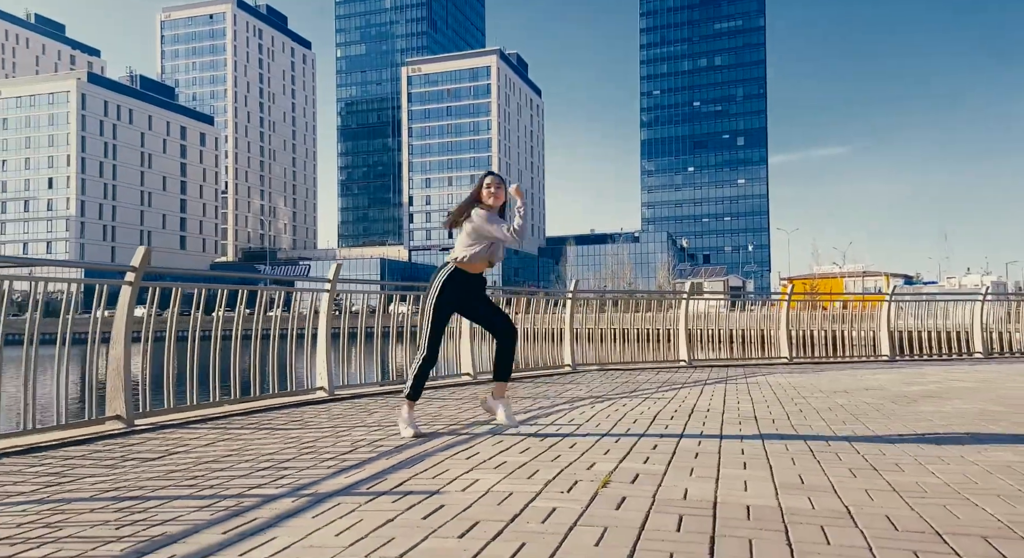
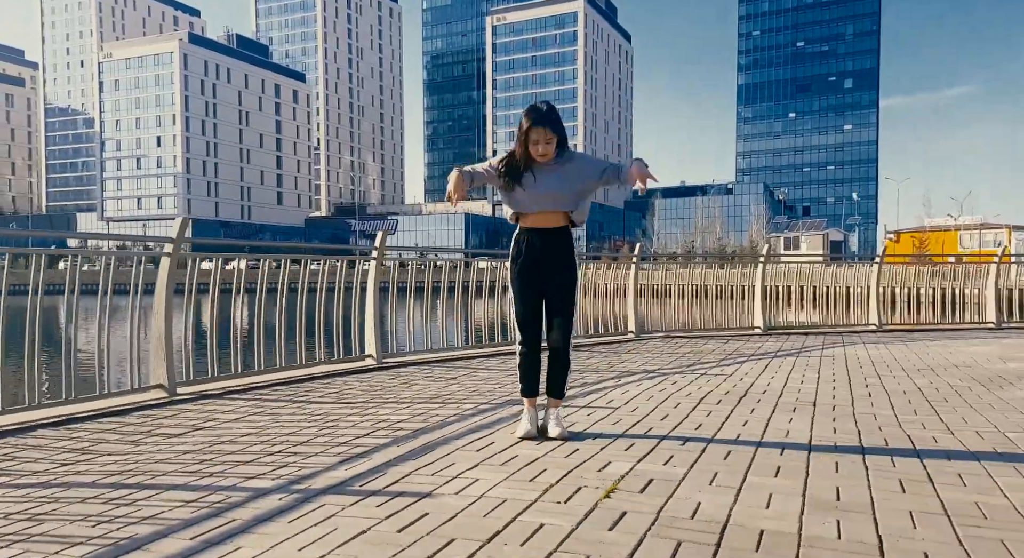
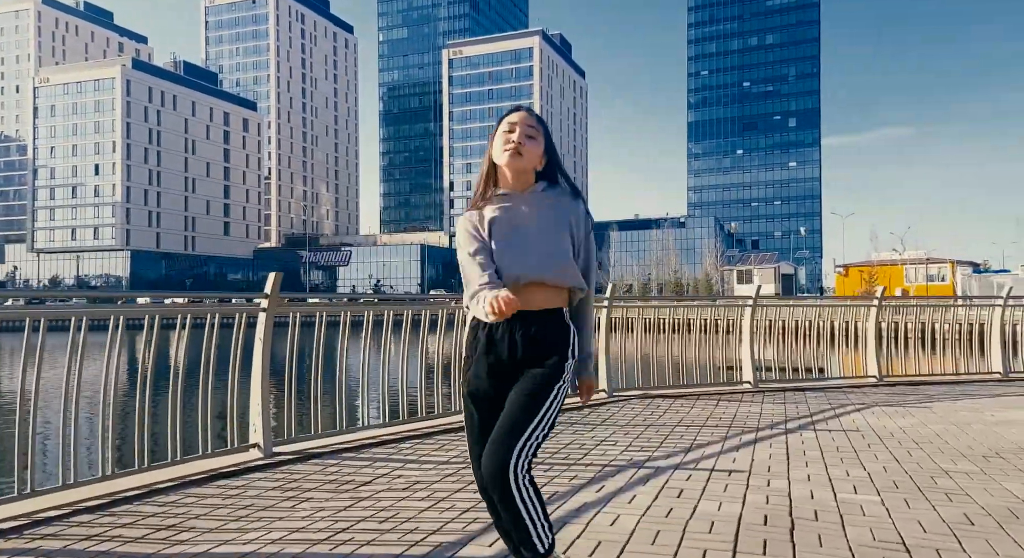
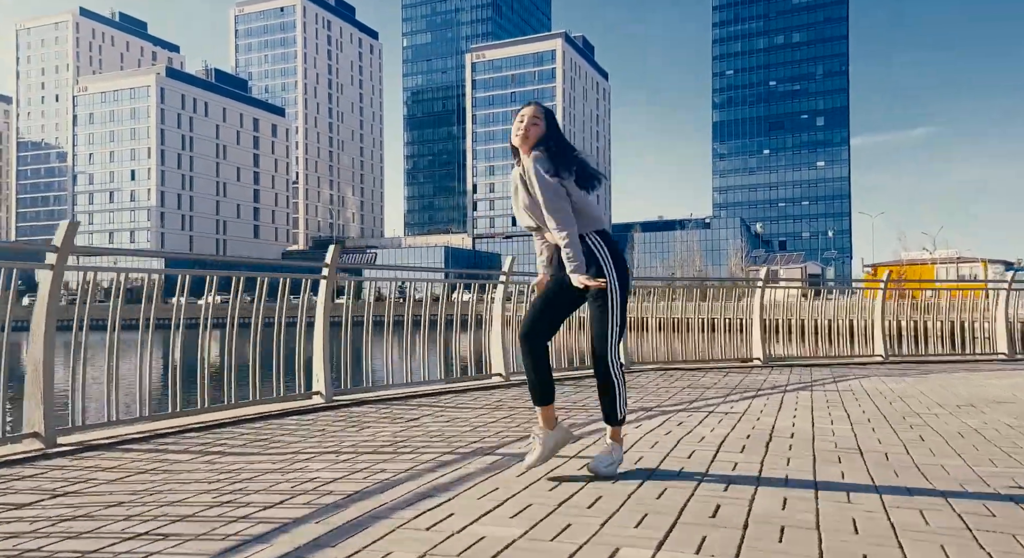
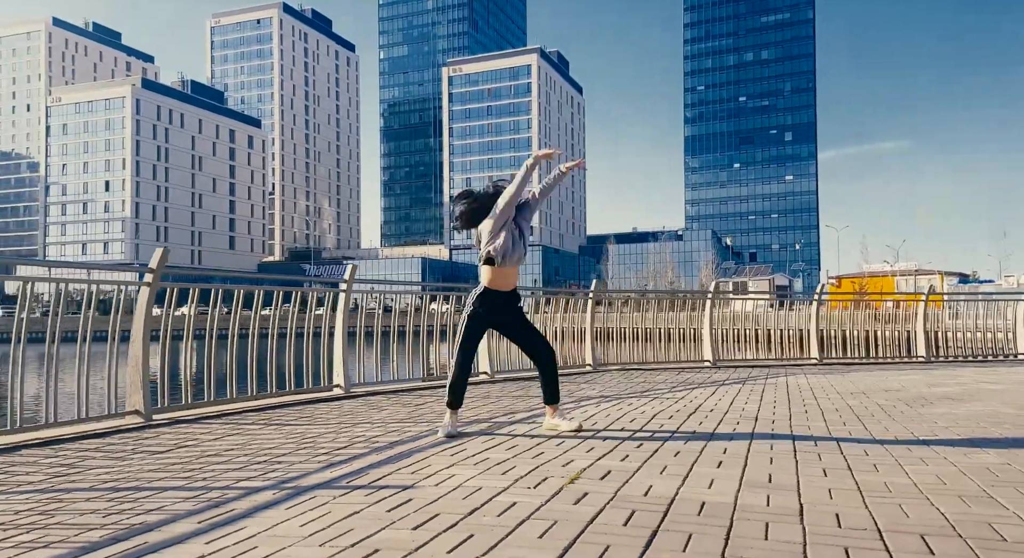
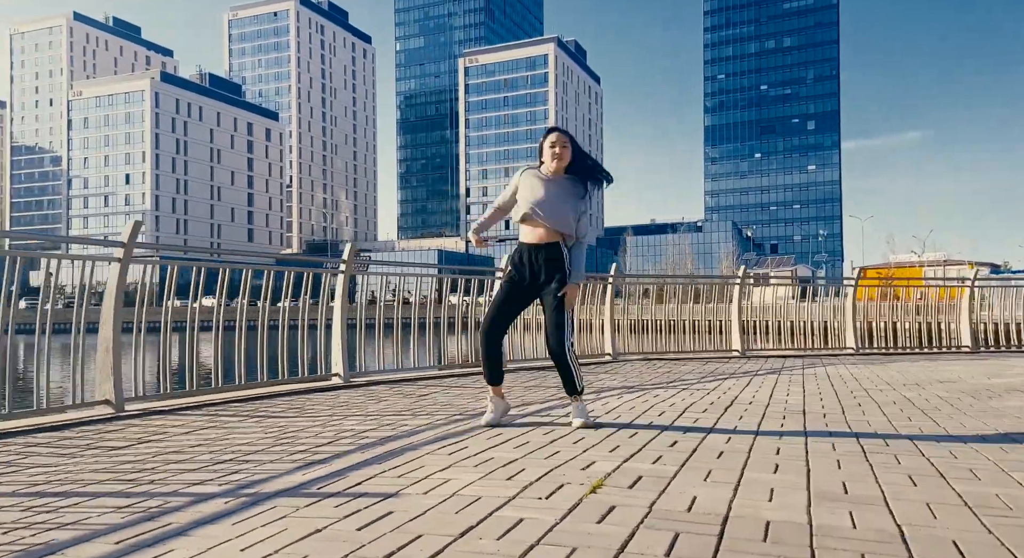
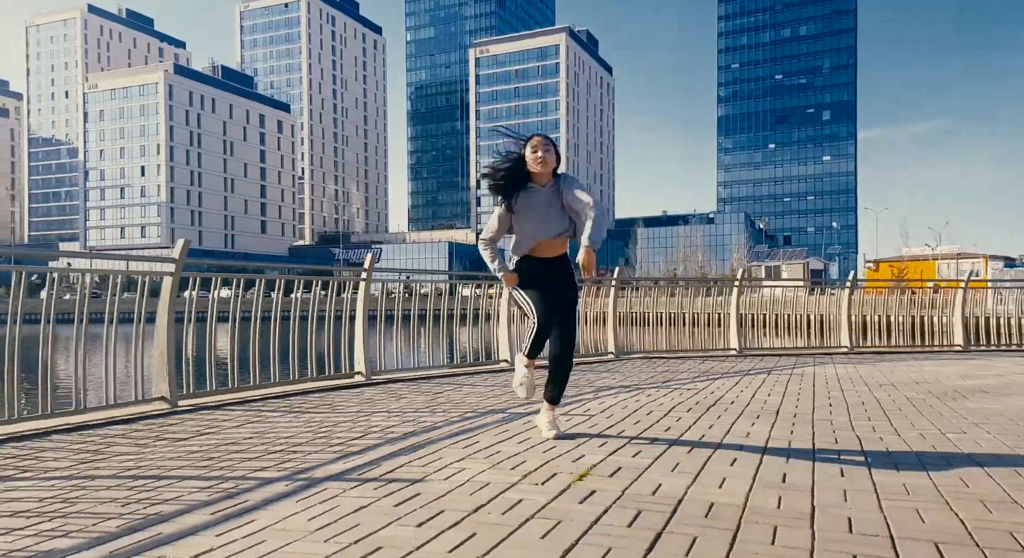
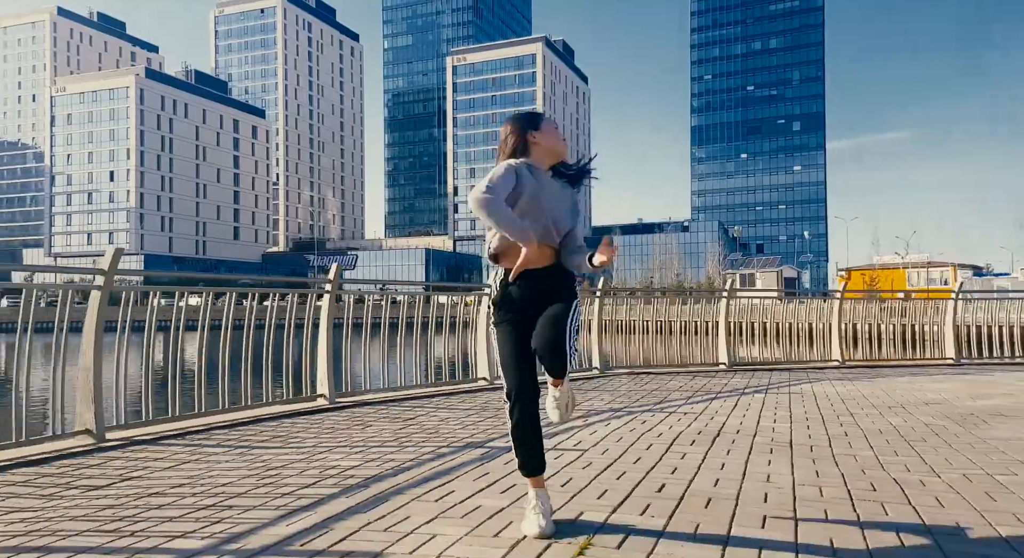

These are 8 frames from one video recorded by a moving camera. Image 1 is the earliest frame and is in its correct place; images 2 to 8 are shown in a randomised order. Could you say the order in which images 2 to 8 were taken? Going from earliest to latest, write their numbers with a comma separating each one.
5, 6, 4, 3, 8, 7, 2
